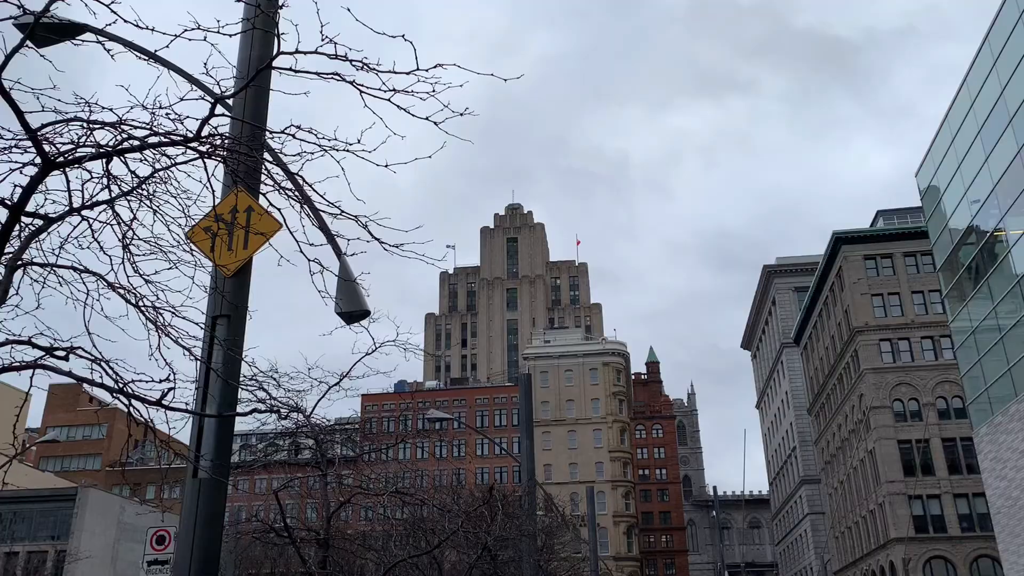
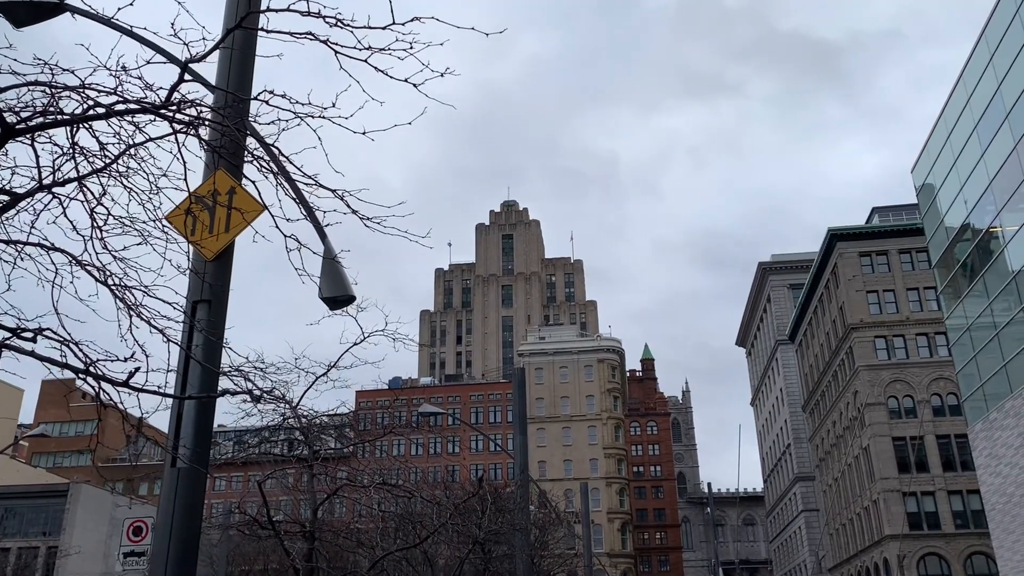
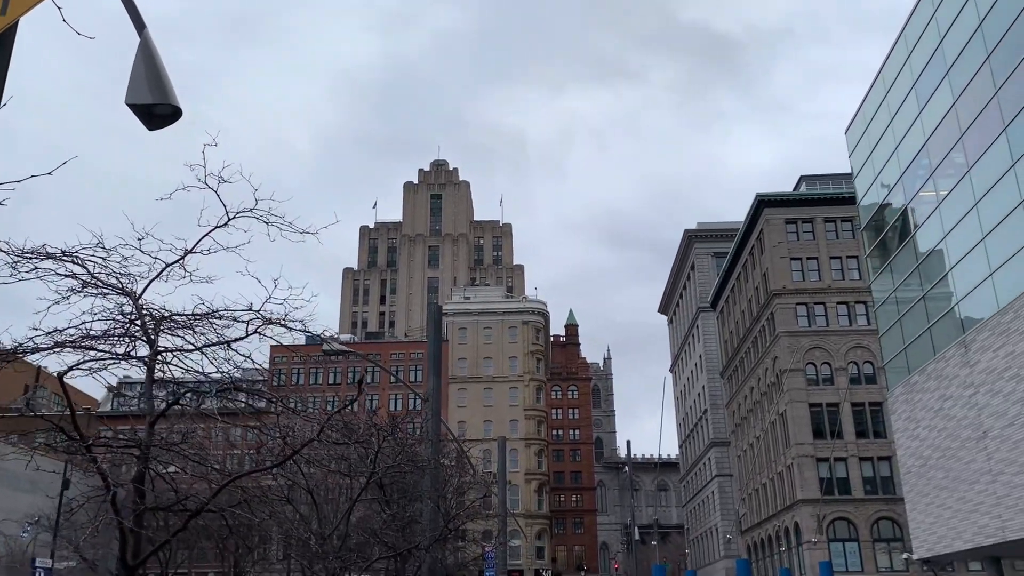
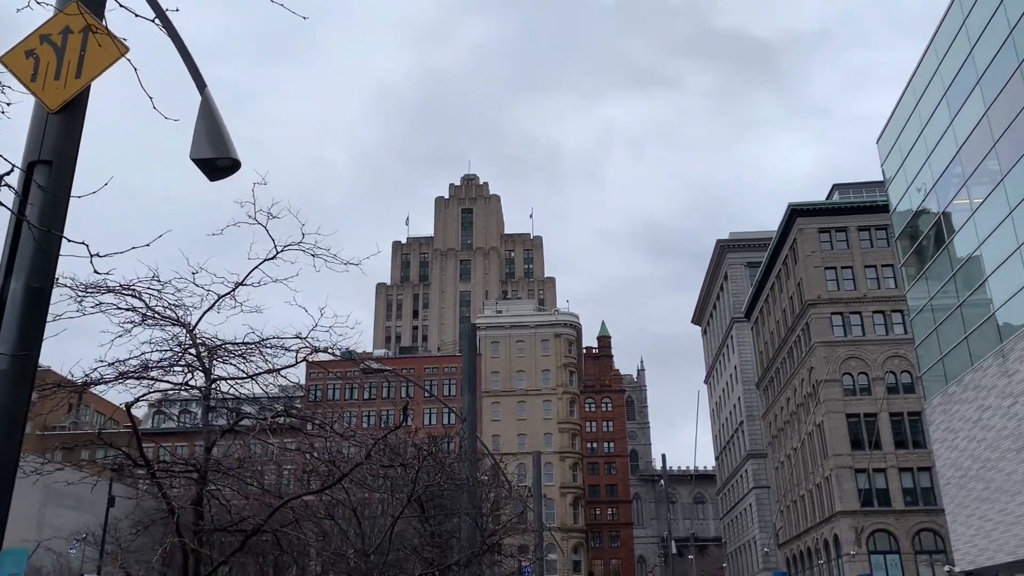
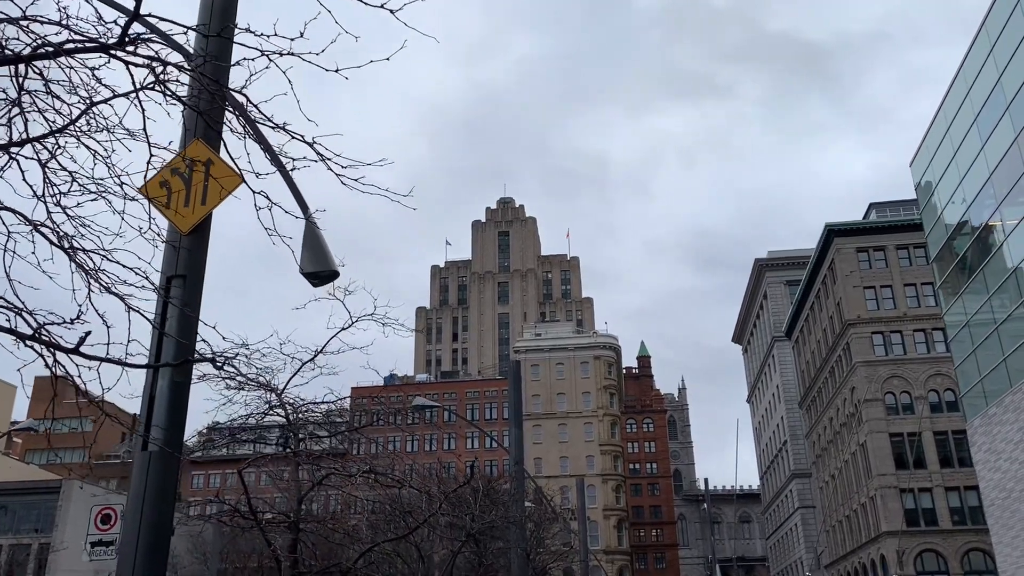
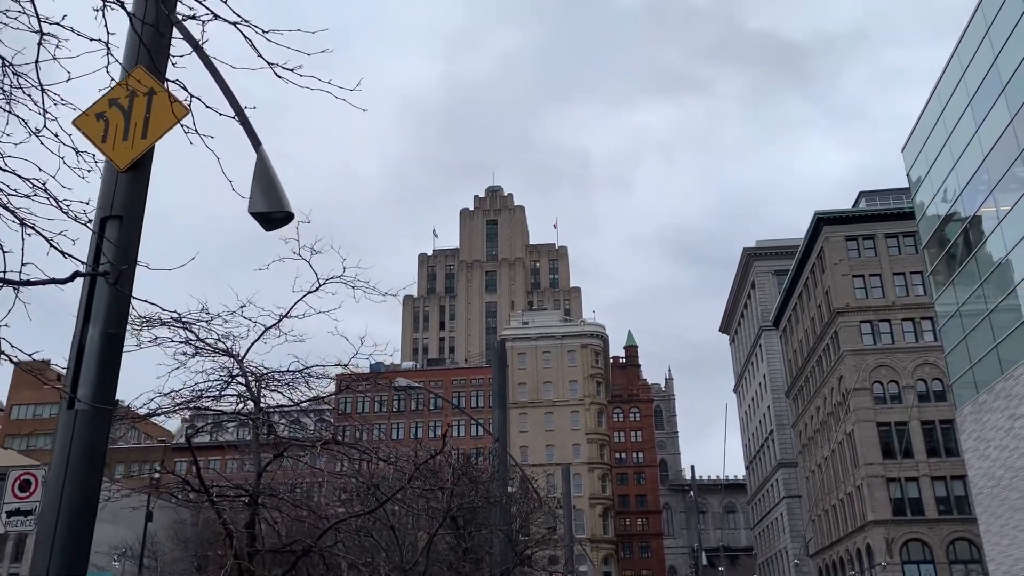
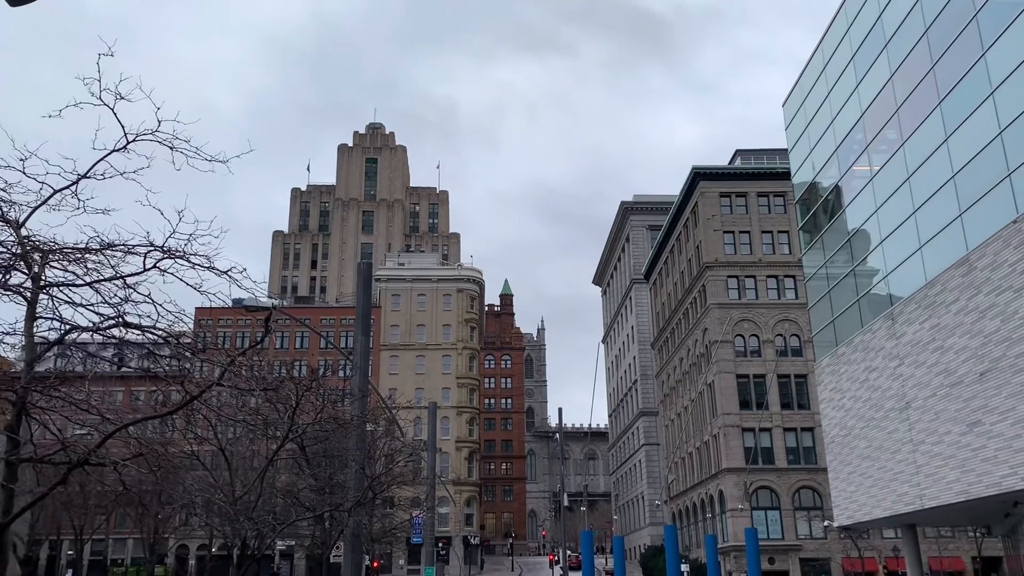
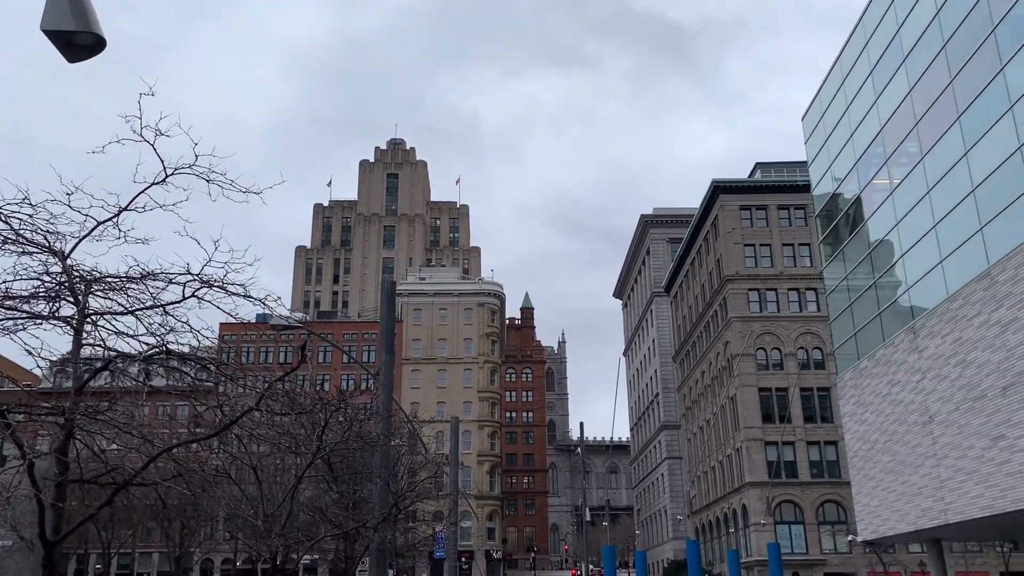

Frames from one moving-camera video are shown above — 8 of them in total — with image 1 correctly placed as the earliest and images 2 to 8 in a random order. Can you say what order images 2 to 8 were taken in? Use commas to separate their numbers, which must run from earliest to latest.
2, 5, 6, 4, 3, 8, 7
